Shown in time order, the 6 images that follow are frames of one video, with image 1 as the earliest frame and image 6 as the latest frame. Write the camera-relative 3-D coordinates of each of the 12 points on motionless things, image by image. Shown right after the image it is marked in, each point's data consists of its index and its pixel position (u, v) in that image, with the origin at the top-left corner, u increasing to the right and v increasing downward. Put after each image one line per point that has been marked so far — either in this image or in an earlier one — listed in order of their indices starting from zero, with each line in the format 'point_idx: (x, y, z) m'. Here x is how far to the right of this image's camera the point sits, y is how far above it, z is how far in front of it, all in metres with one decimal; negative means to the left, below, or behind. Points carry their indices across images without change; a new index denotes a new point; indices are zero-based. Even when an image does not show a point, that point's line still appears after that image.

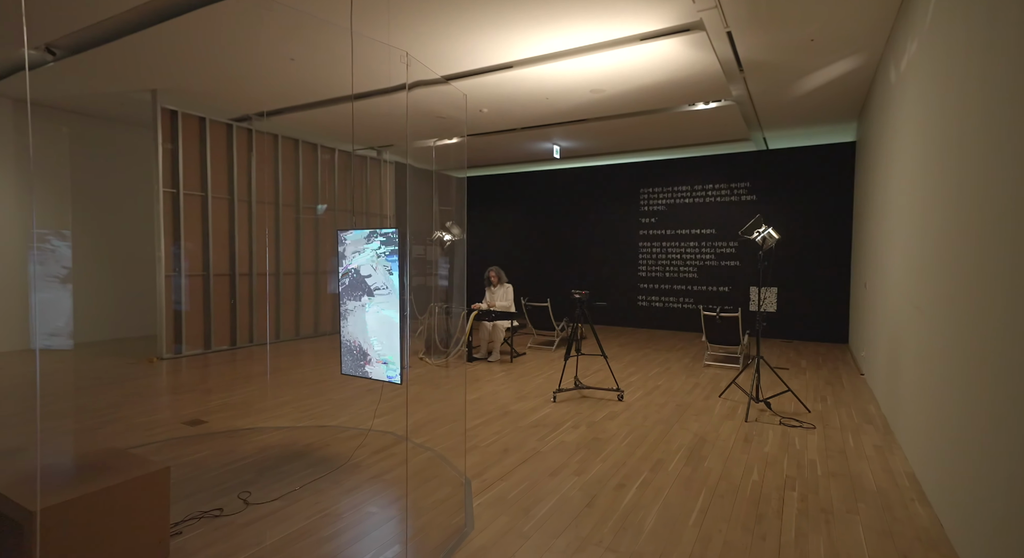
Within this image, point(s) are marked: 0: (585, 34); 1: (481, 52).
0: (+0.7, +2.4, +4.9) m
1: (-0.3, +2.4, +5.5) m
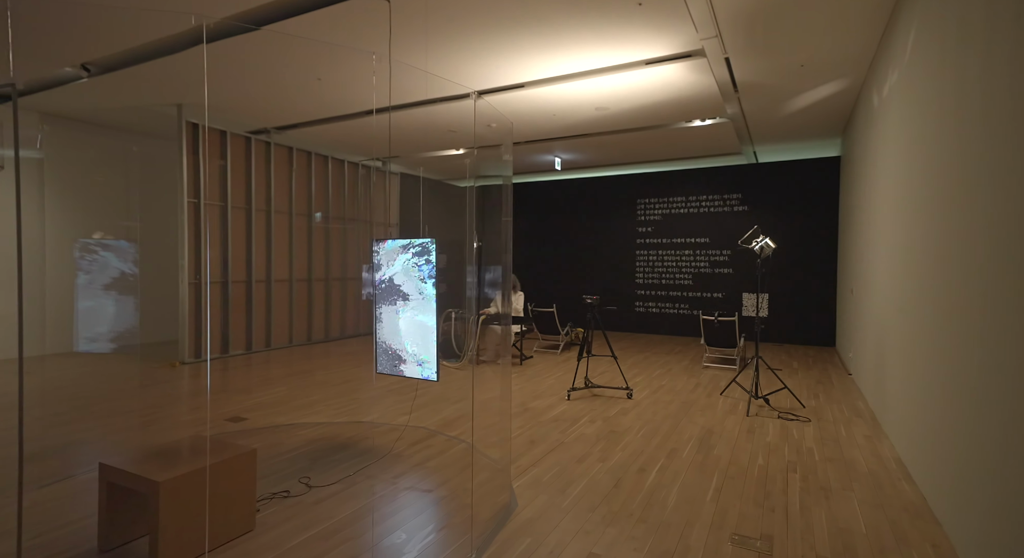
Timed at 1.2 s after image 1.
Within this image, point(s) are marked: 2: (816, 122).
0: (+0.9, +2.3, +5.3) m
1: (-0.2, +2.3, +5.8) m
2: (+4.8, +2.5, +8.0) m
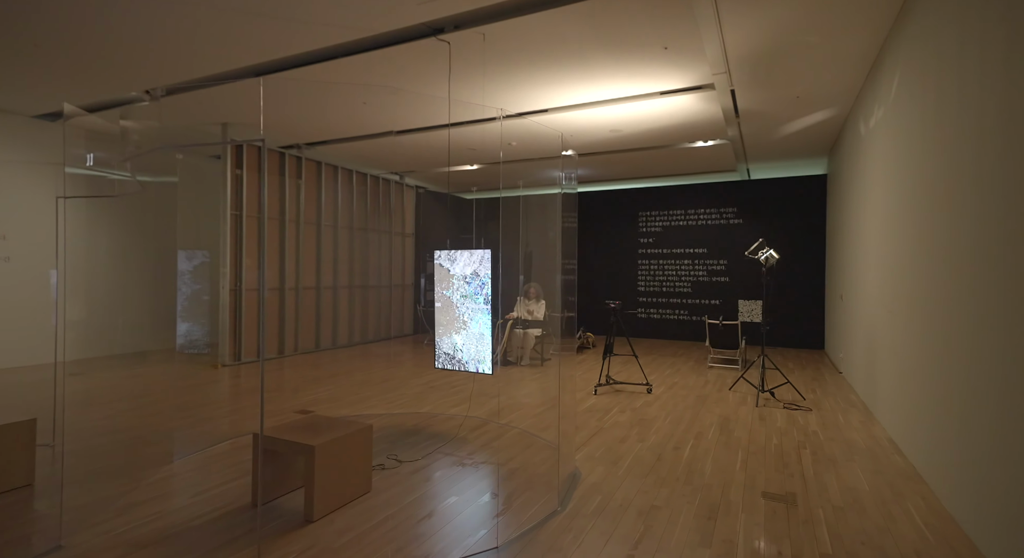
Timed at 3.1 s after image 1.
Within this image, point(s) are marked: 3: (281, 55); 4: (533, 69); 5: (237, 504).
0: (+1.3, +2.2, +6.0) m
1: (+0.2, +2.2, +6.4) m
2: (+5.0, +2.3, +8.7) m
3: (-2.4, +2.3, +5.3) m
4: (+0.2, +2.2, +5.4) m
5: (-1.6, -1.3, +2.9) m
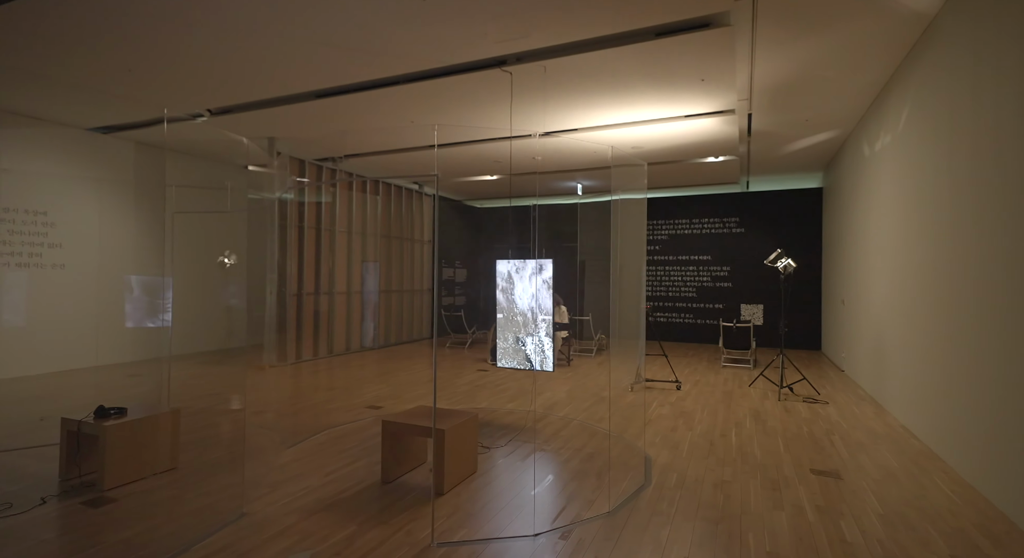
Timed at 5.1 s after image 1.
0: (+1.8, +2.1, +6.6) m
1: (+0.7, +2.2, +7.0) m
2: (+5.5, +2.2, +9.4) m
3: (-1.9, +2.2, +5.7) m
4: (+0.8, +2.1, +5.9) m
5: (-0.9, -1.4, +3.4) m
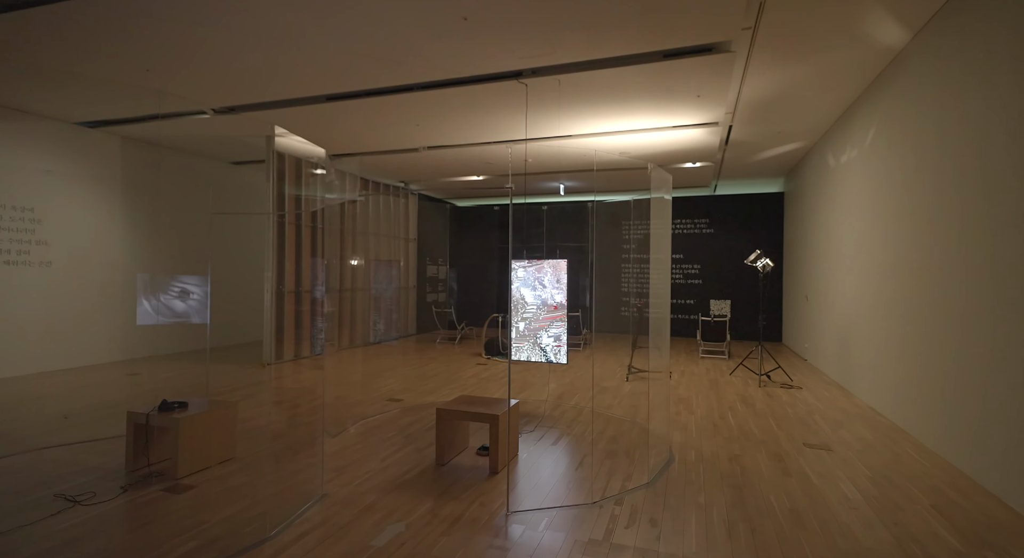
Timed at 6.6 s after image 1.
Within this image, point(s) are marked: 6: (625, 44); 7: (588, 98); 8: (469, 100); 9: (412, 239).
0: (+1.8, +2.2, +7.0) m
1: (+0.7, +2.2, +7.4) m
2: (+5.2, +2.3, +10.2) m
3: (-1.8, +2.3, +5.9) m
4: (+0.9, +2.2, +6.3) m
5: (-0.6, -1.3, +3.7) m
6: (+1.1, +2.2, +4.7) m
7: (+0.9, +2.2, +6.1) m
8: (-0.6, +2.2, +6.3) m
9: (-1.1, +0.4, +5.1) m
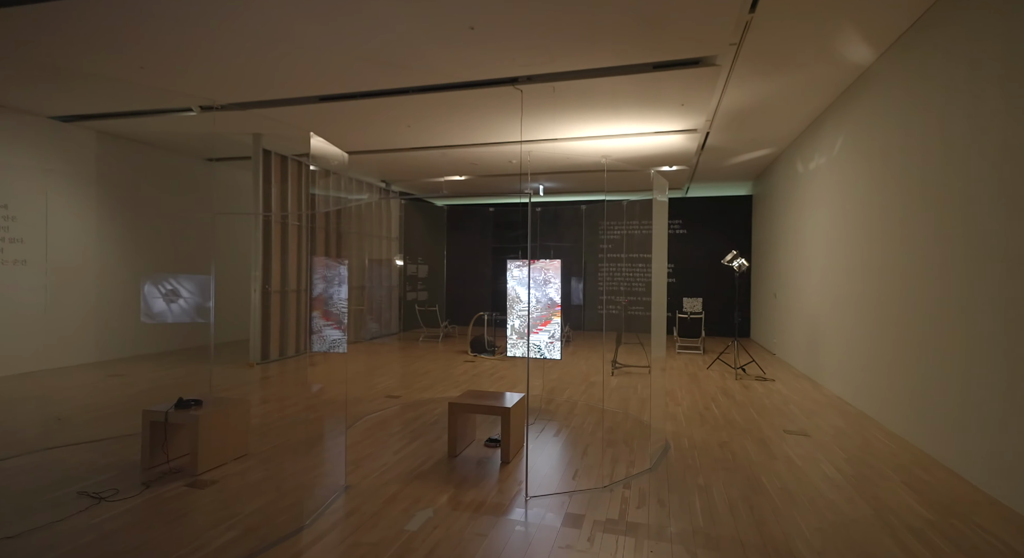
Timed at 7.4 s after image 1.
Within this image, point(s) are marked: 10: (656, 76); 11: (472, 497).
0: (+1.7, +2.2, +7.3) m
1: (+0.5, +2.2, +7.6) m
2: (+4.9, +2.3, +10.7) m
3: (-1.8, +2.3, +6.0) m
4: (+0.8, +2.2, +6.5) m
5: (-0.6, -1.3, +3.8) m
6: (+1.1, +2.2, +5.0) m
7: (+0.8, +2.2, +6.3) m
8: (-0.7, +2.2, +6.4) m
9: (-1.1, +0.4, +5.2) m
10: (+1.5, +2.2, +5.5) m
11: (-0.3, -1.4, +3.2) m
